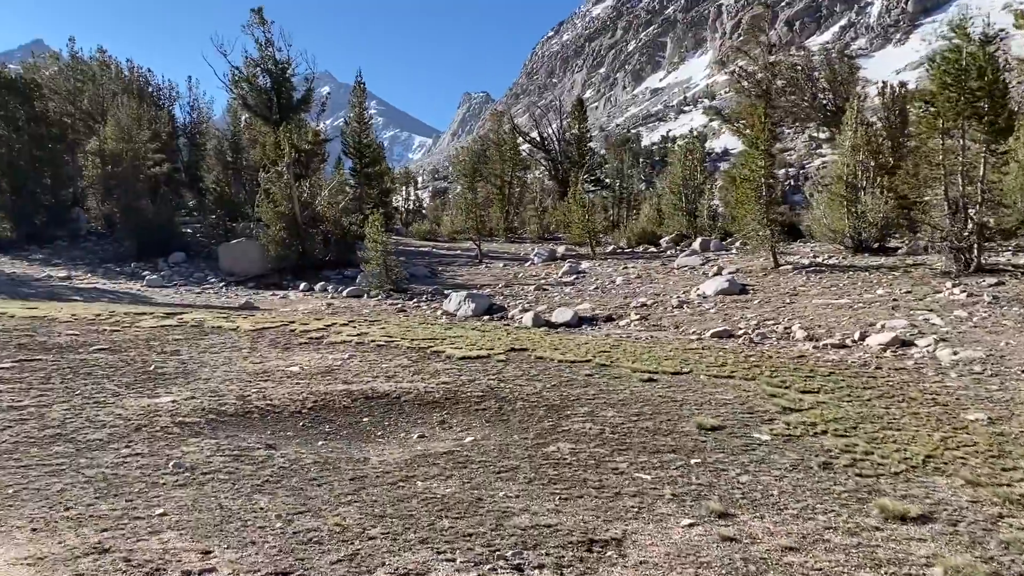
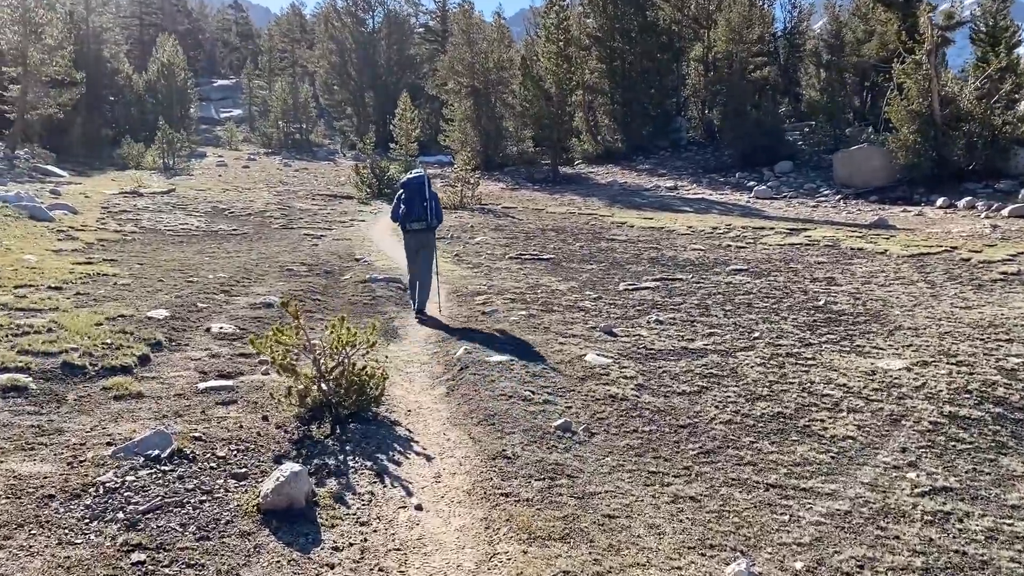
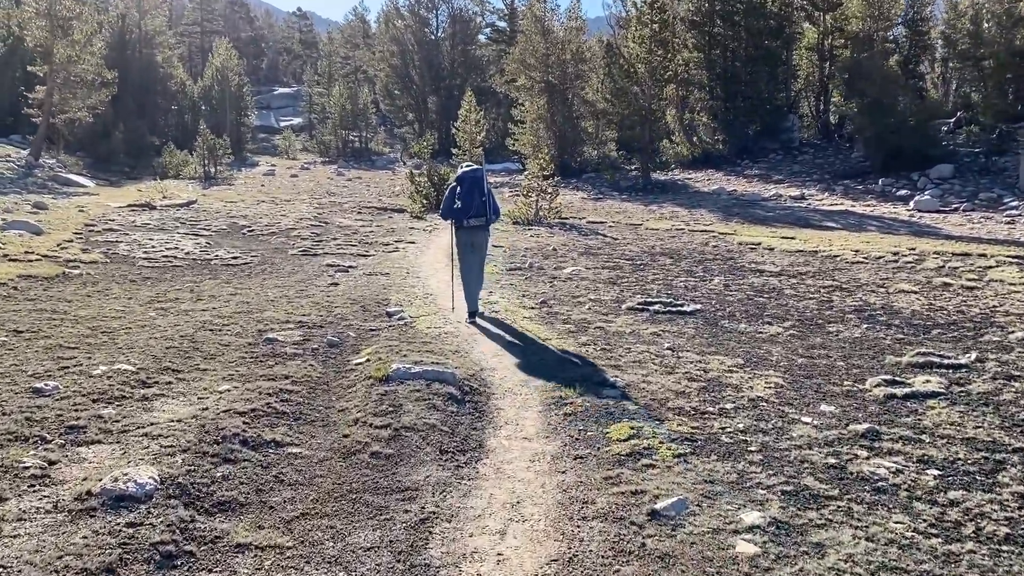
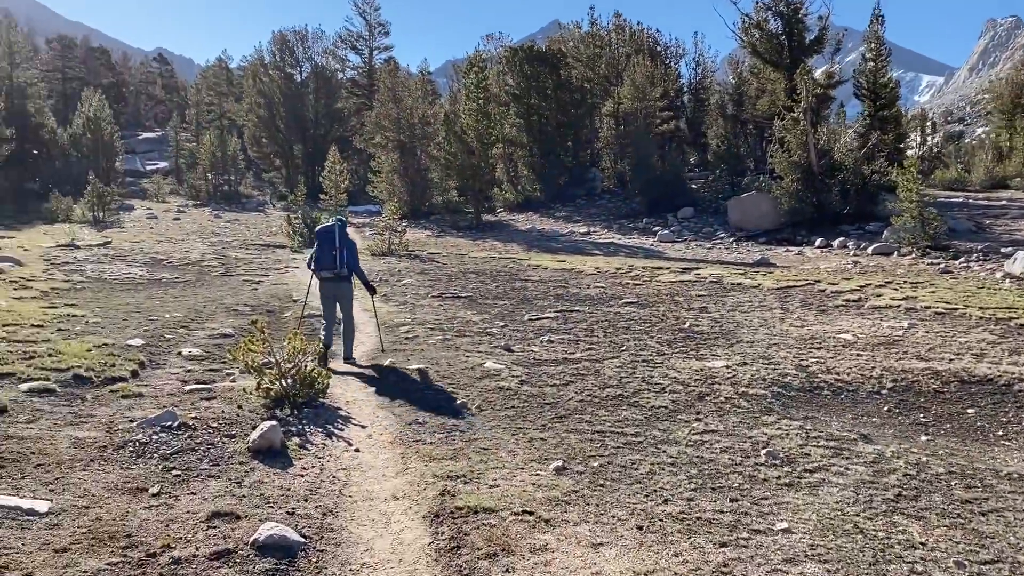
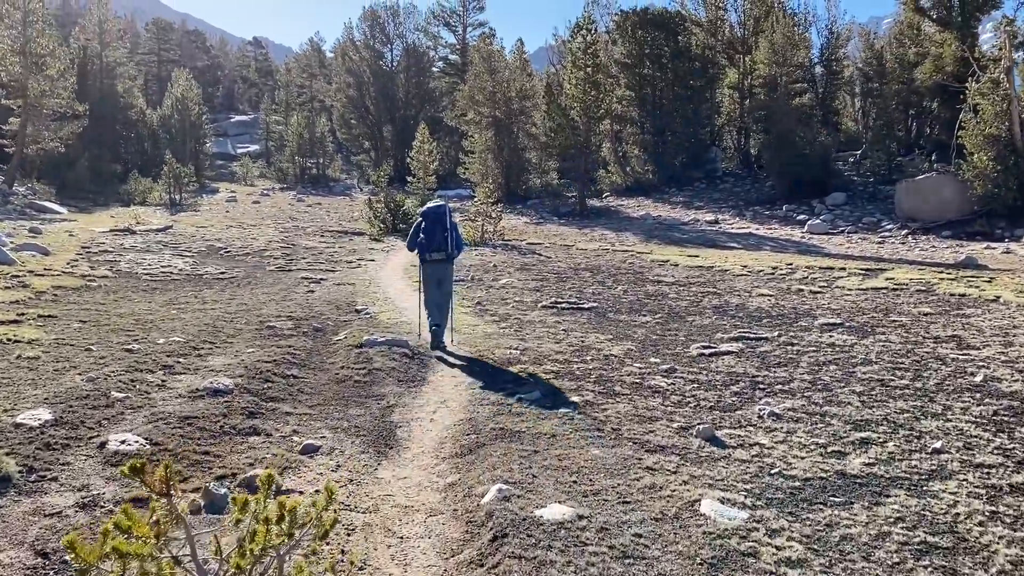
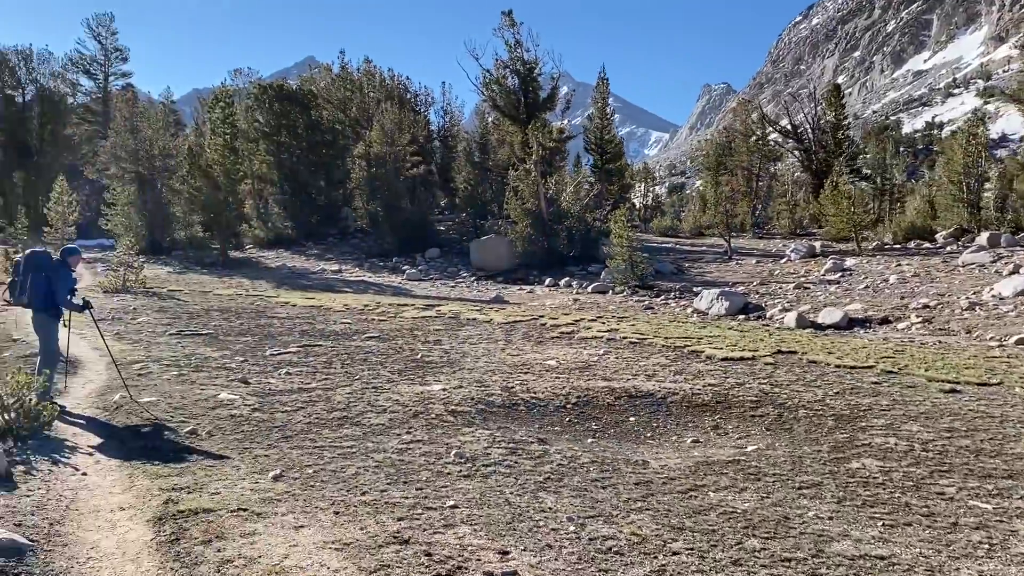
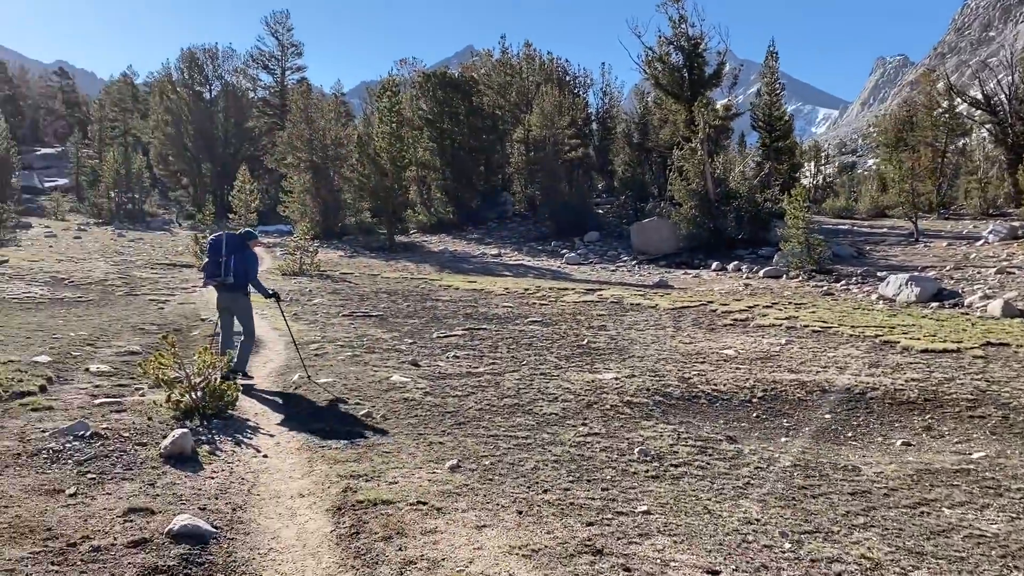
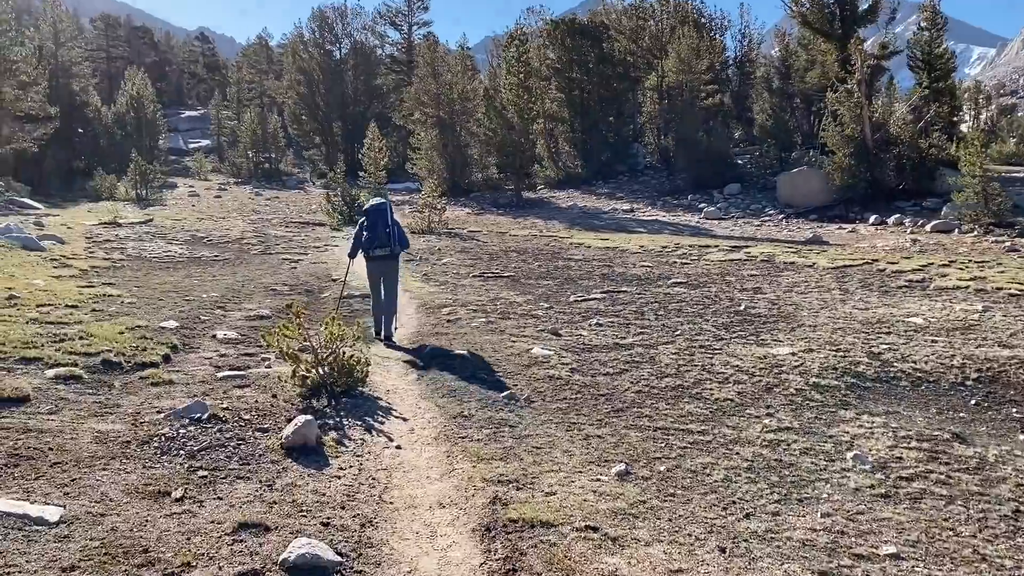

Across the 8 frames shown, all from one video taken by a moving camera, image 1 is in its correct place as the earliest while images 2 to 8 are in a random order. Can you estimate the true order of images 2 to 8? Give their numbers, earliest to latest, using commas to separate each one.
6, 7, 4, 8, 2, 5, 3
